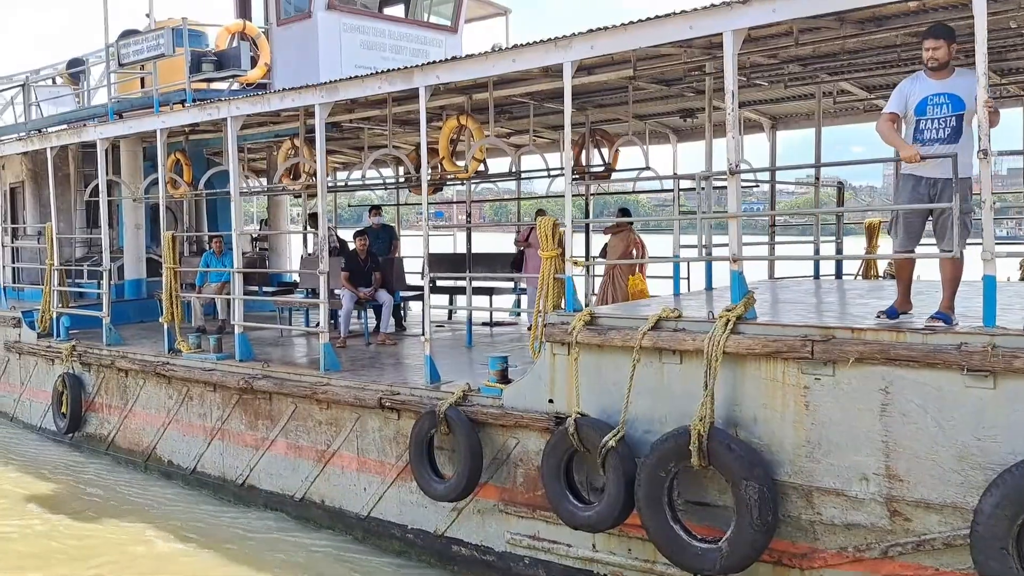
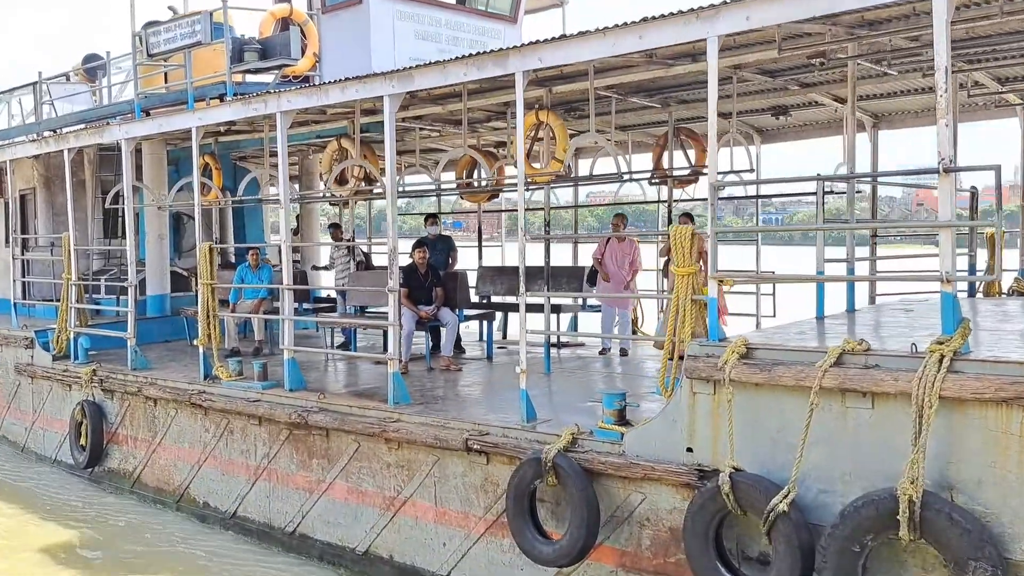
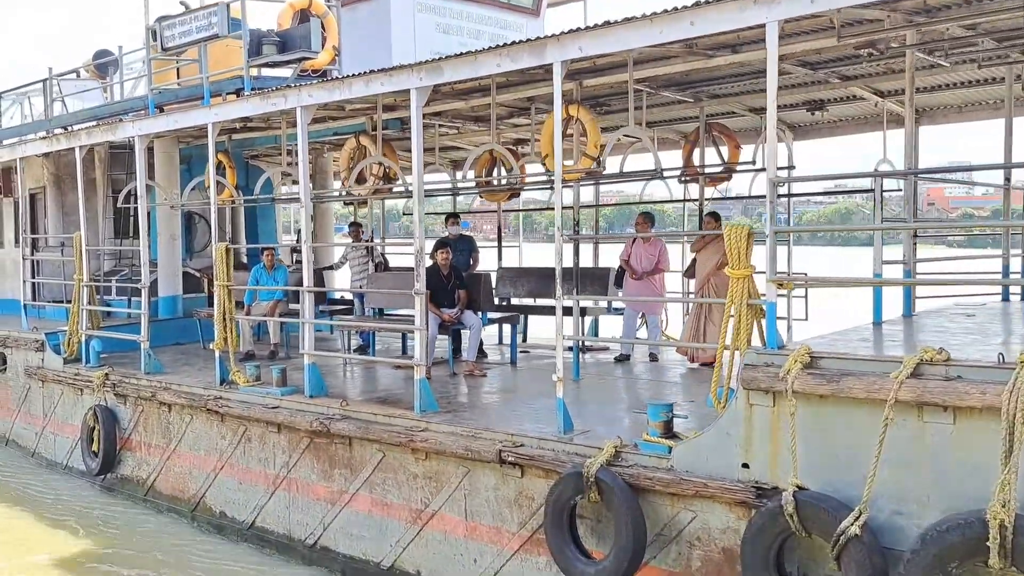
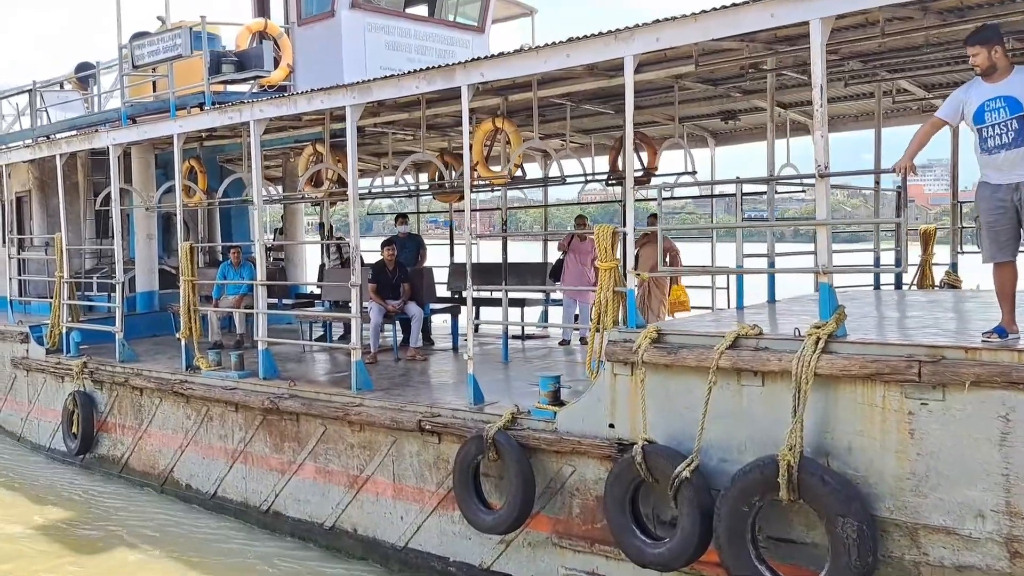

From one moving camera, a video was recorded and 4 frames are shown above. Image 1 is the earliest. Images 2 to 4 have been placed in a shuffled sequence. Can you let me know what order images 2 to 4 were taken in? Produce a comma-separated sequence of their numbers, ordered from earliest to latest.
4, 2, 3
